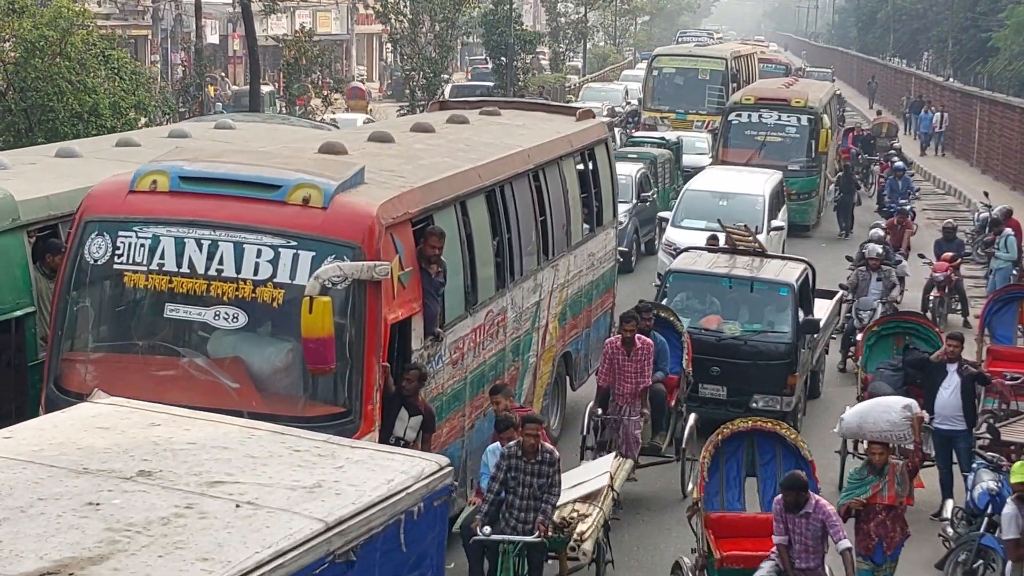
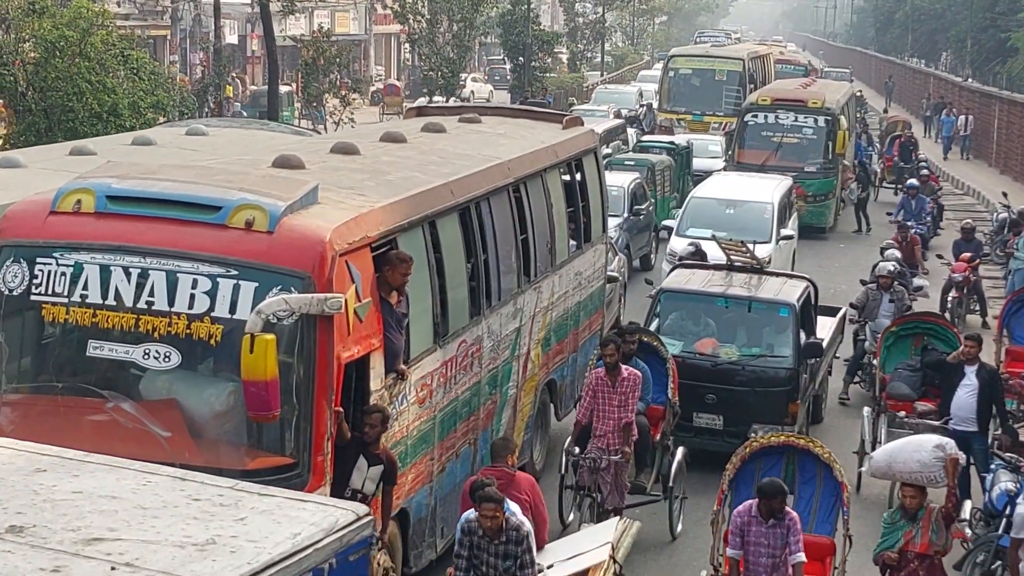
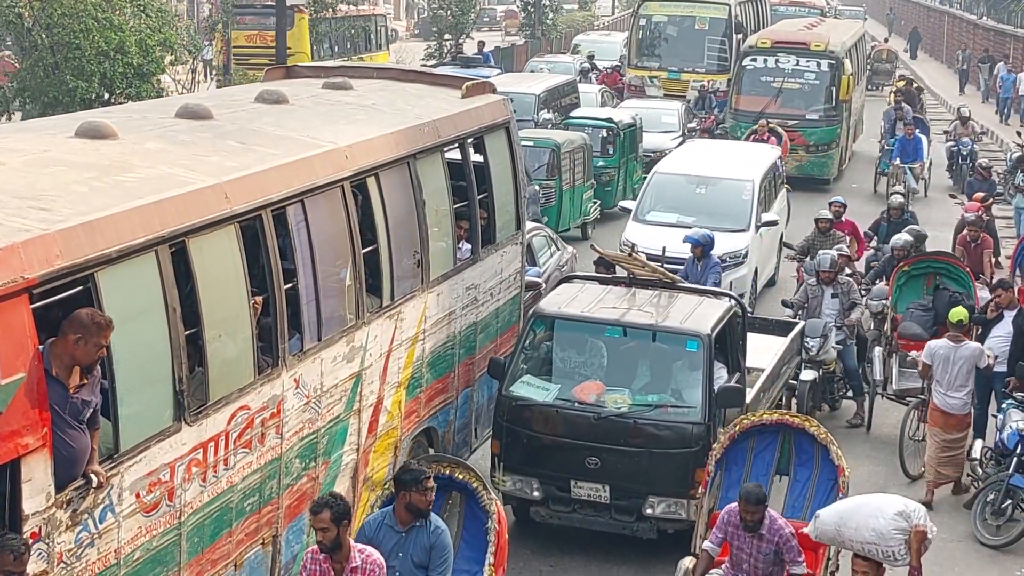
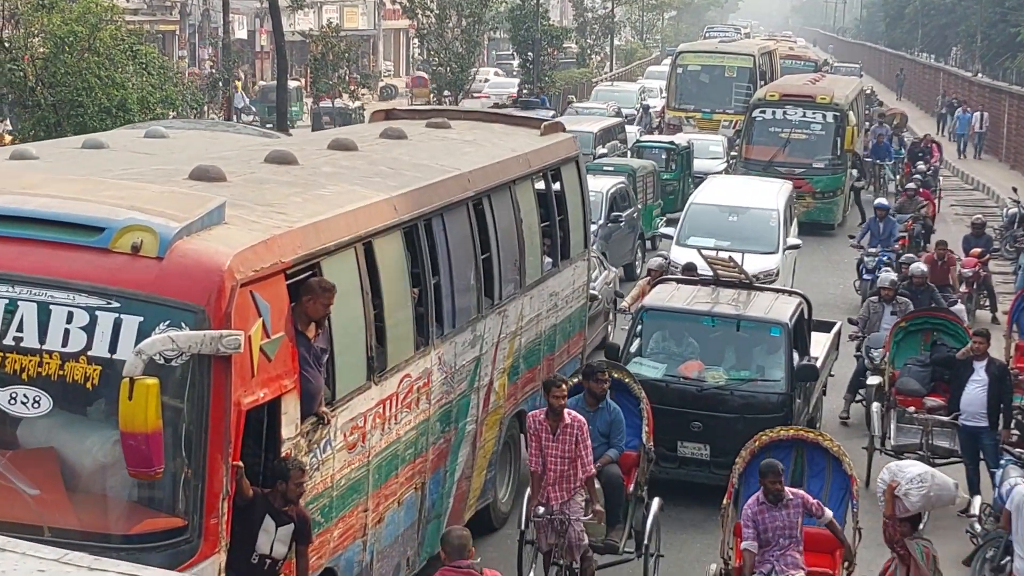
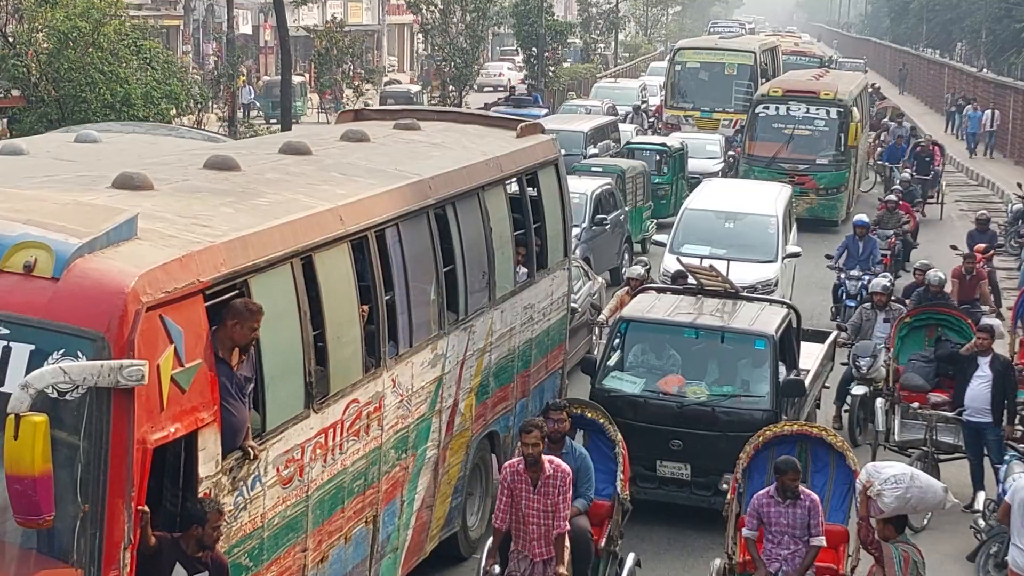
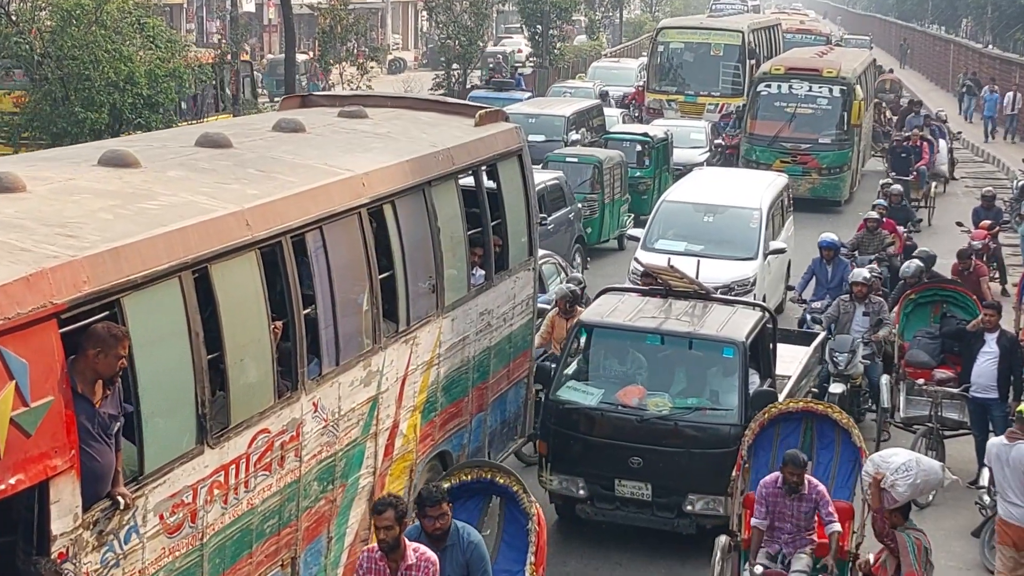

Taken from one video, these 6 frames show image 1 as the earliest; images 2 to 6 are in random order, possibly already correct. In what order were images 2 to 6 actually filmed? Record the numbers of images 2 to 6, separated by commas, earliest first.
2, 4, 5, 6, 3
